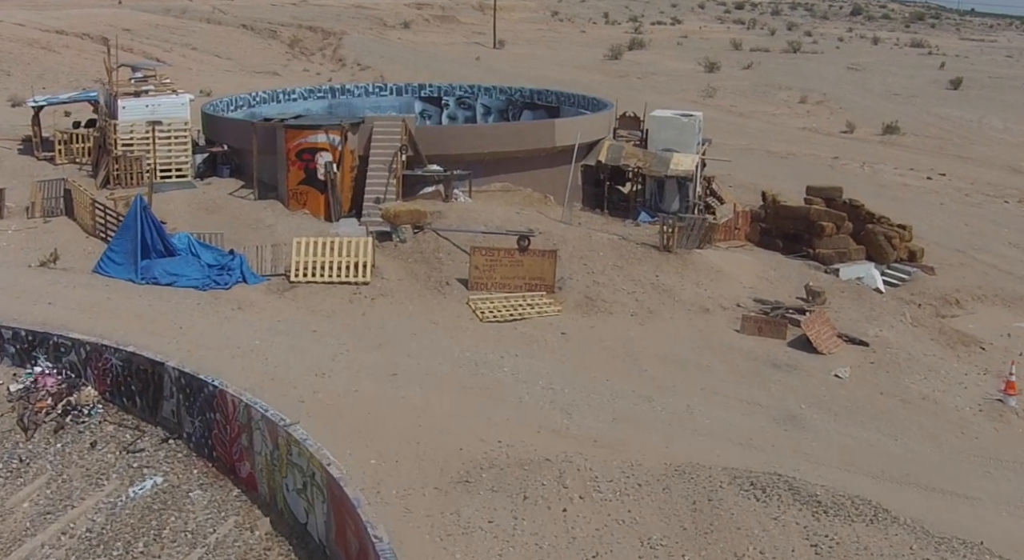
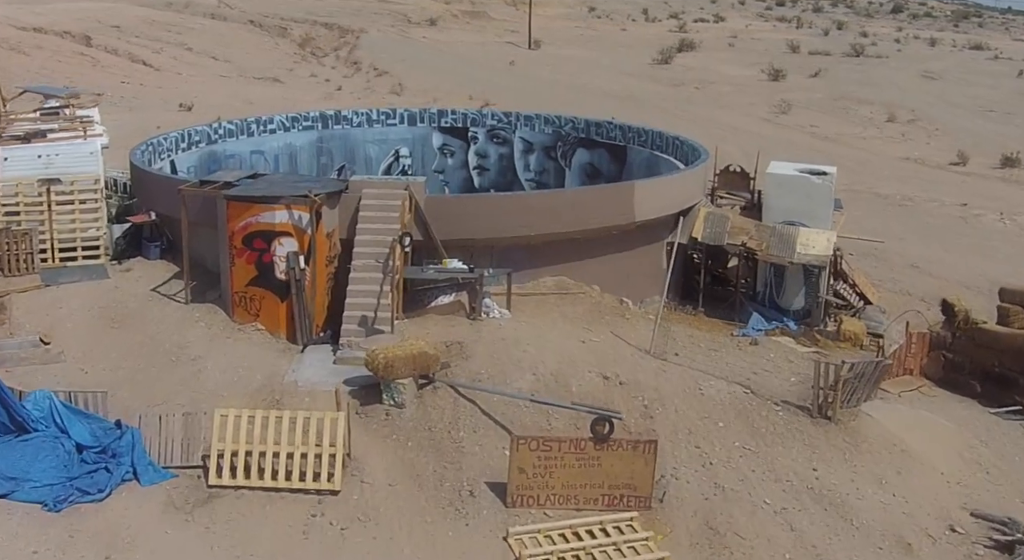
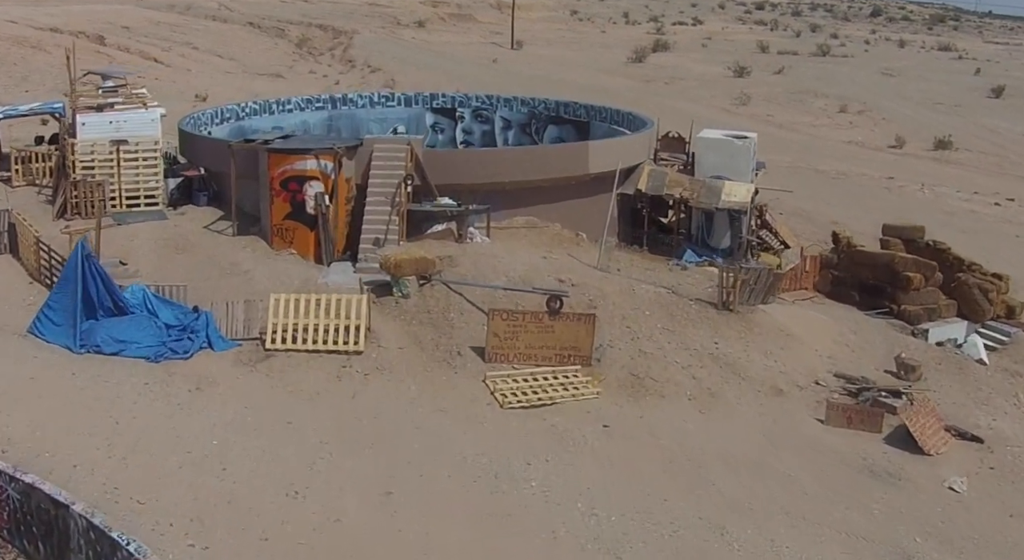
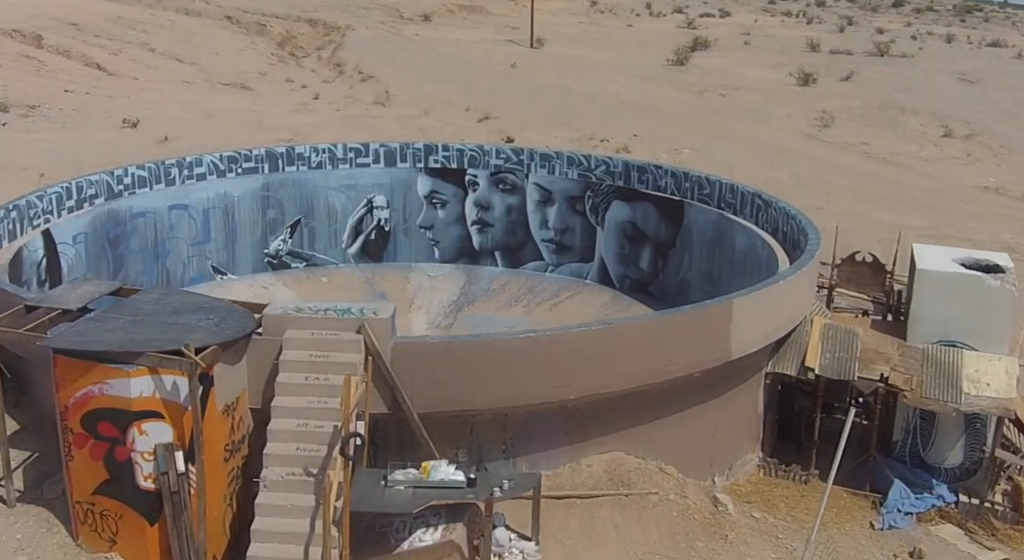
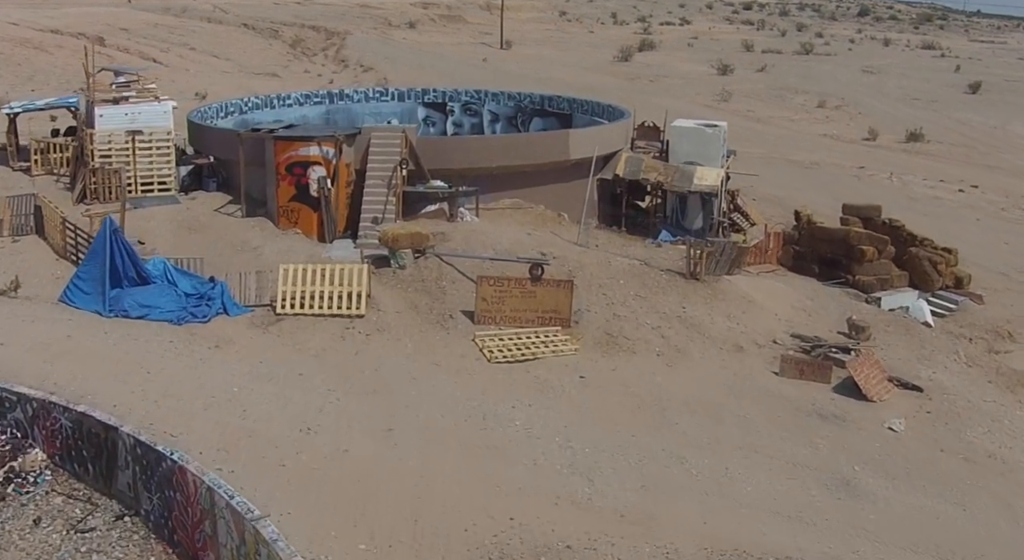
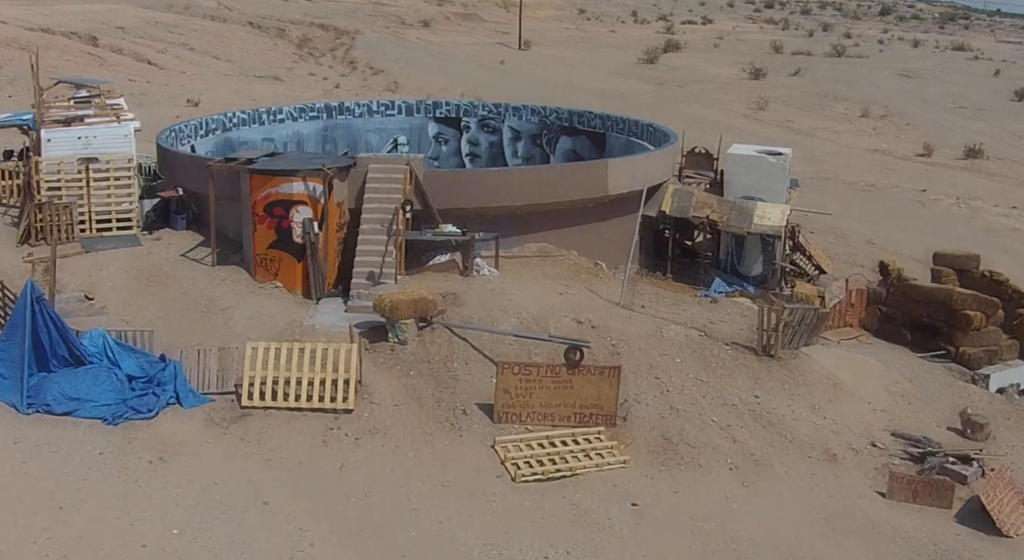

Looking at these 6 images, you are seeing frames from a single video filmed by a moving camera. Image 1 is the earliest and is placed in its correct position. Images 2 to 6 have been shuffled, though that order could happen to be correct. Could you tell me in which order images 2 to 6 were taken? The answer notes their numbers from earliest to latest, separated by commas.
5, 3, 6, 2, 4
